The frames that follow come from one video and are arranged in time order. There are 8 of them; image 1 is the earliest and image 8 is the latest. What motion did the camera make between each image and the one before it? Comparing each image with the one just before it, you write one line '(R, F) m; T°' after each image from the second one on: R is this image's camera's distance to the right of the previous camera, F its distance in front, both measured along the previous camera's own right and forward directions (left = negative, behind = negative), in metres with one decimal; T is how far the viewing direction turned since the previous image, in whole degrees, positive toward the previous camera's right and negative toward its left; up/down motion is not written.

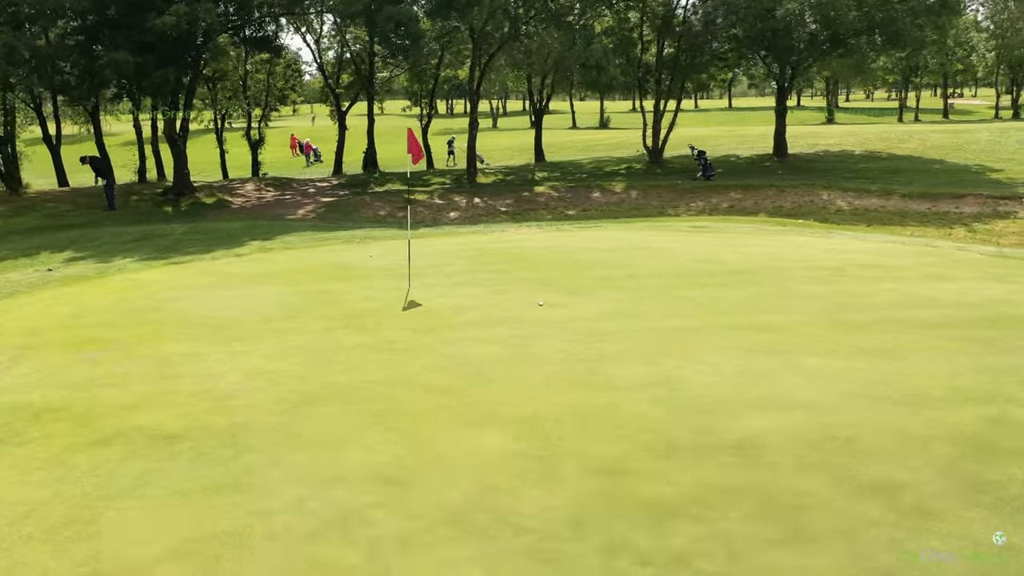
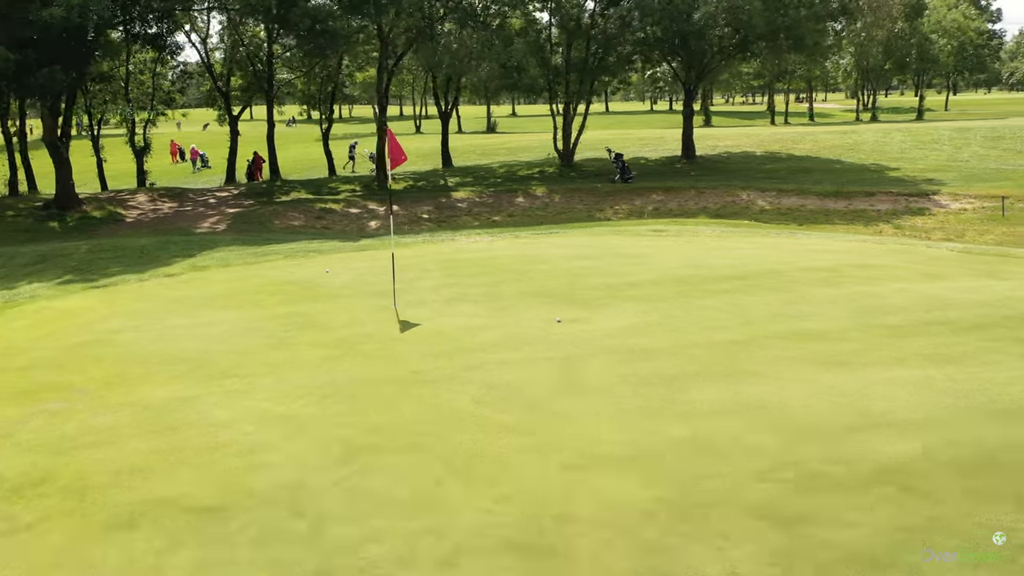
(-1.4, +0.9) m; +9°
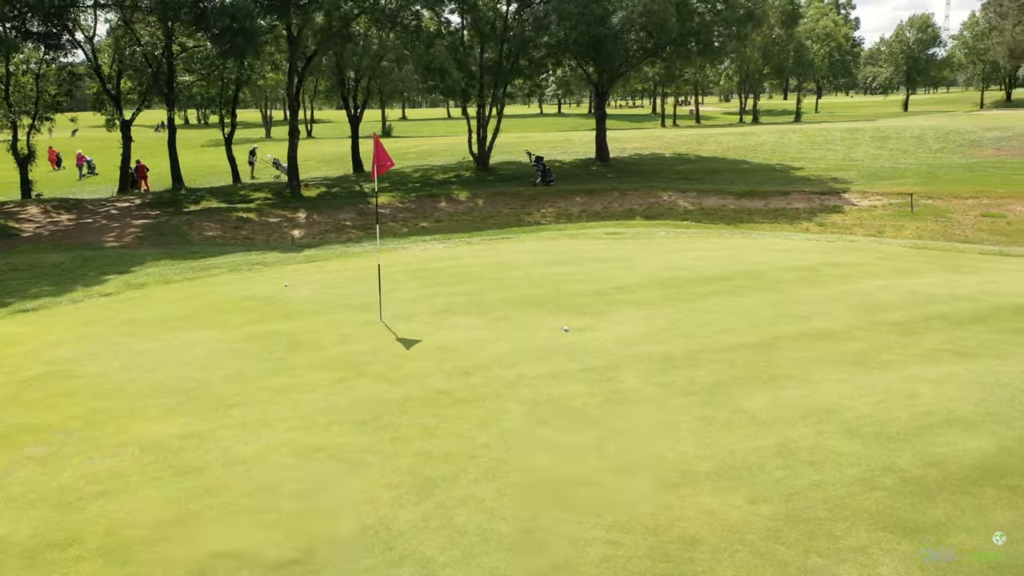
(-1.2, +0.4) m; +8°
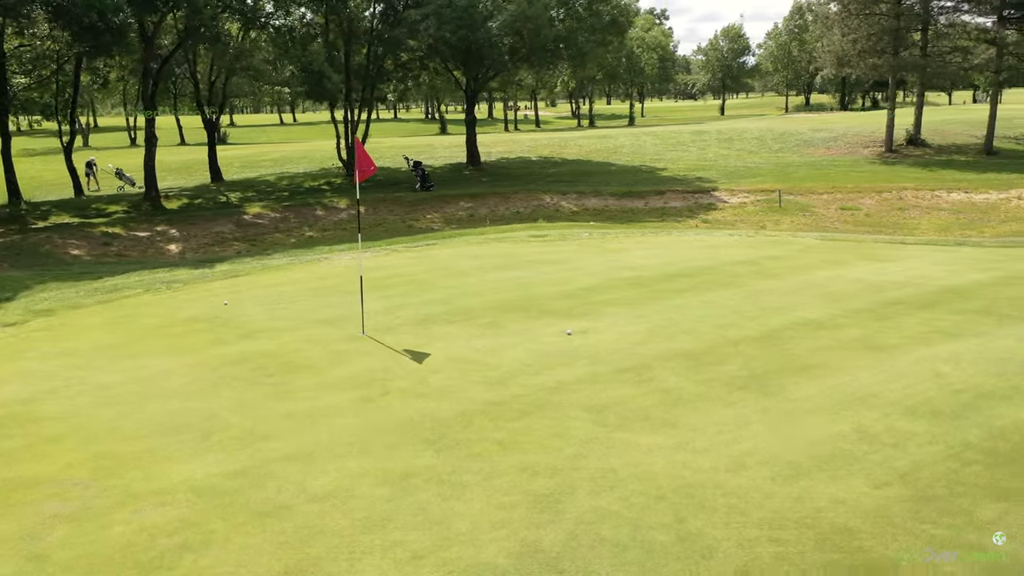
(-1.6, +0.3) m; +12°
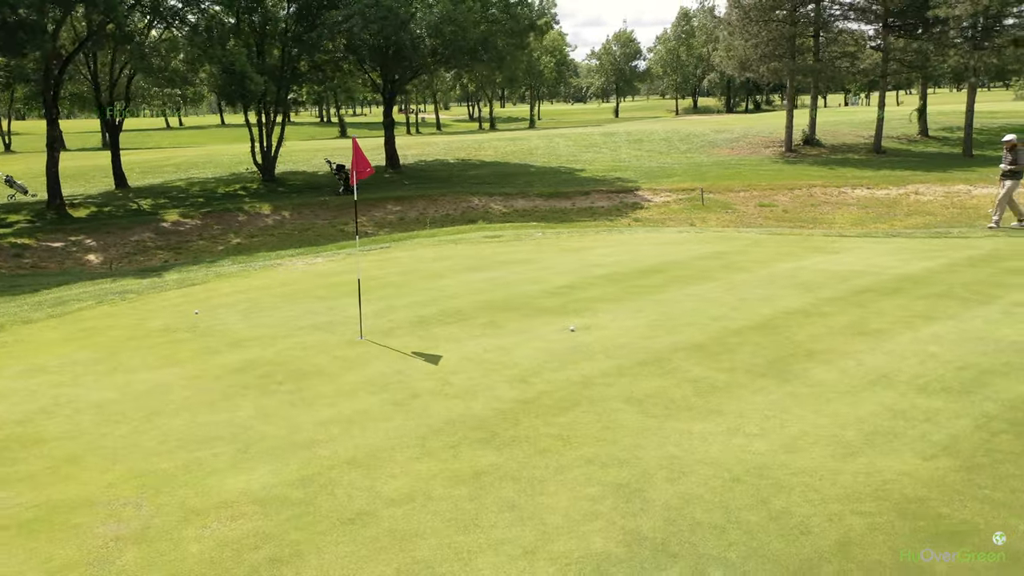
(-1.1, 0.0) m; +7°
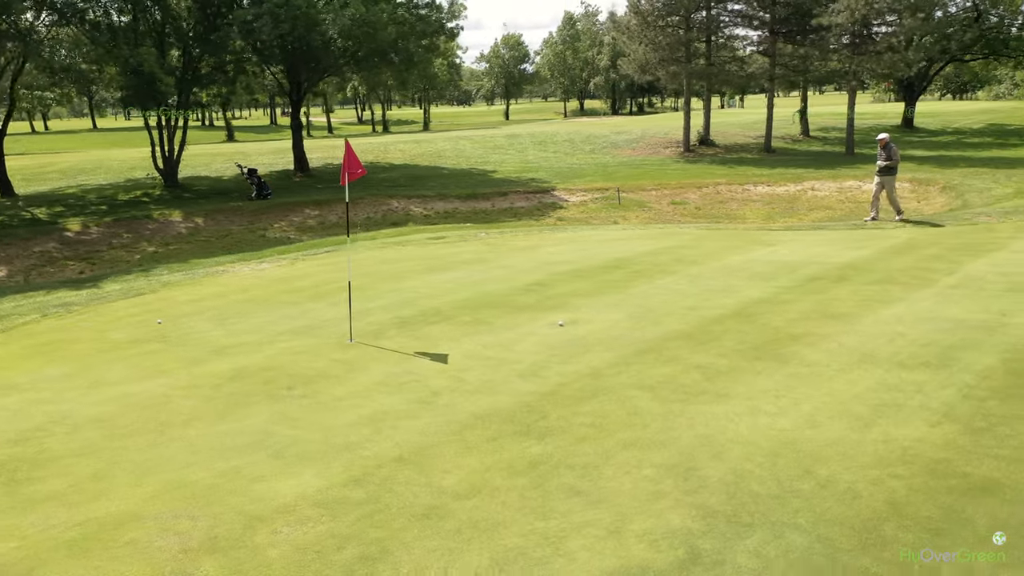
(-1.0, -0.1) m; +8°
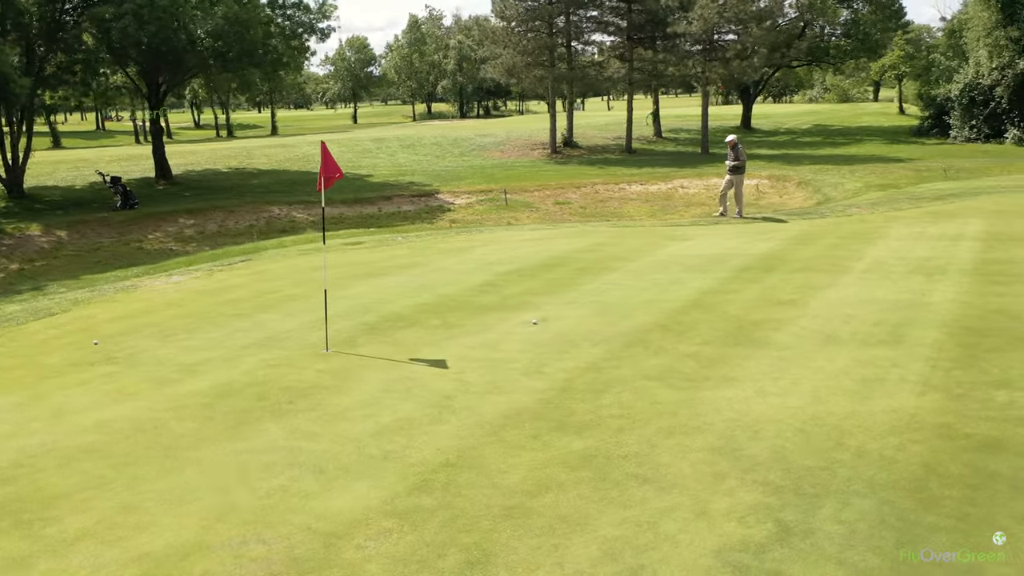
(-1.3, +0.1) m; +11°
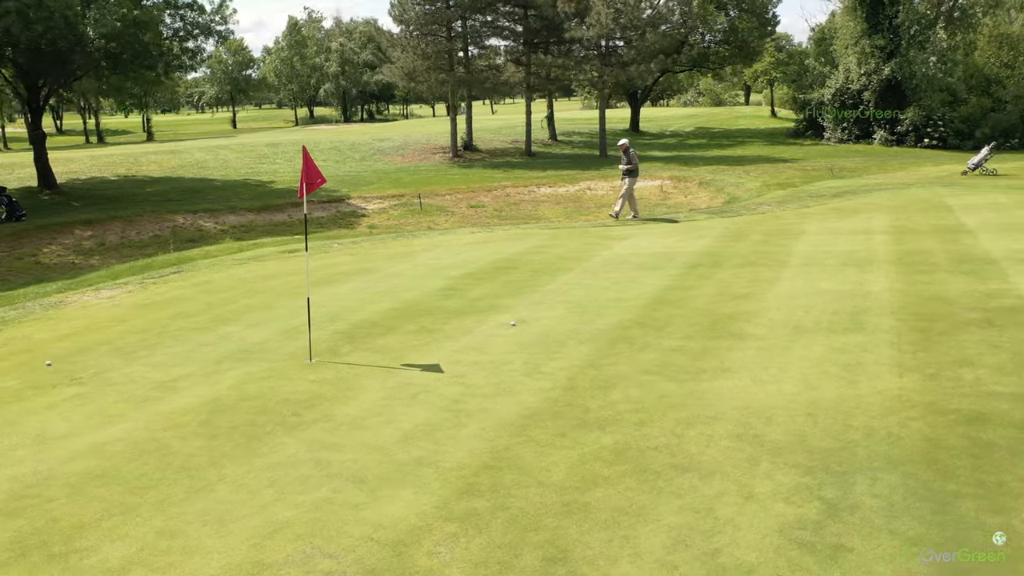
(-1.0, 0.0) m; +8°
